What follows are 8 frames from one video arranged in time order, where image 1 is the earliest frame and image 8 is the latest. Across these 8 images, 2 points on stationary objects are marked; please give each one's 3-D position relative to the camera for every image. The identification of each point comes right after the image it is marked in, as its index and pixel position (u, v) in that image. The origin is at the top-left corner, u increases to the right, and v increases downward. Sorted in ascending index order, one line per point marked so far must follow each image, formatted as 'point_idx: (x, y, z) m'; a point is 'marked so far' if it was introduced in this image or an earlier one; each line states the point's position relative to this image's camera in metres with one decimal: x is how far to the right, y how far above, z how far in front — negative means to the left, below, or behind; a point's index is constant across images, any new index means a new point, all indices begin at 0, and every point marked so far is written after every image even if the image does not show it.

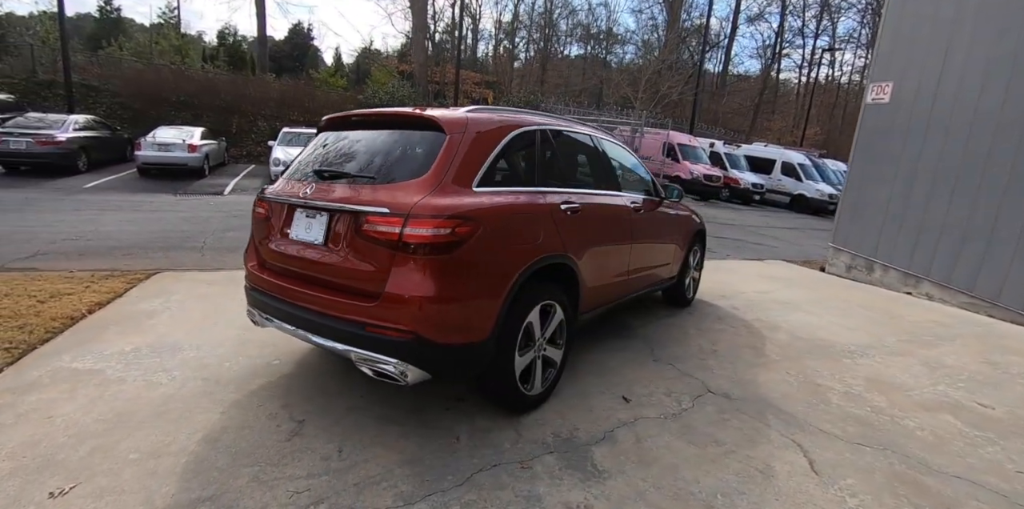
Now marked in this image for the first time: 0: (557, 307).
0: (+0.2, -0.3, +3.0) m
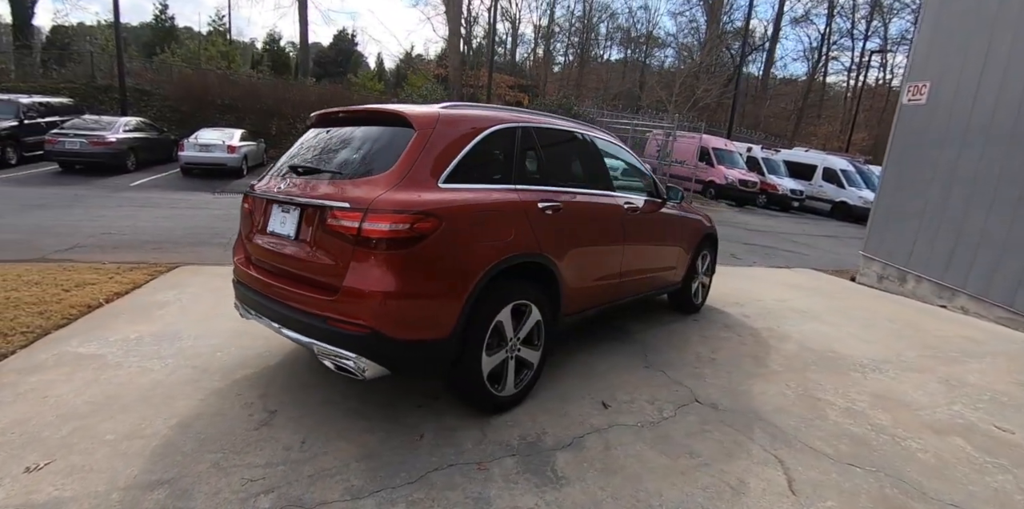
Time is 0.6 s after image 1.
0: (+0.1, -0.3, +3.0) m
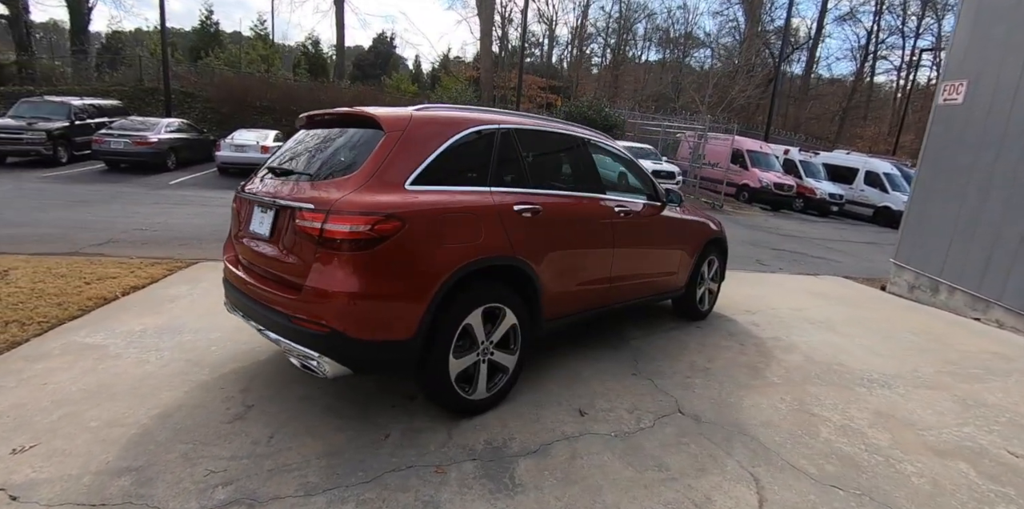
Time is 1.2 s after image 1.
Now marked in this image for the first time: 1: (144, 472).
0: (0.0, -0.3, +2.9) m
1: (-1.7, -1.0, +2.3) m
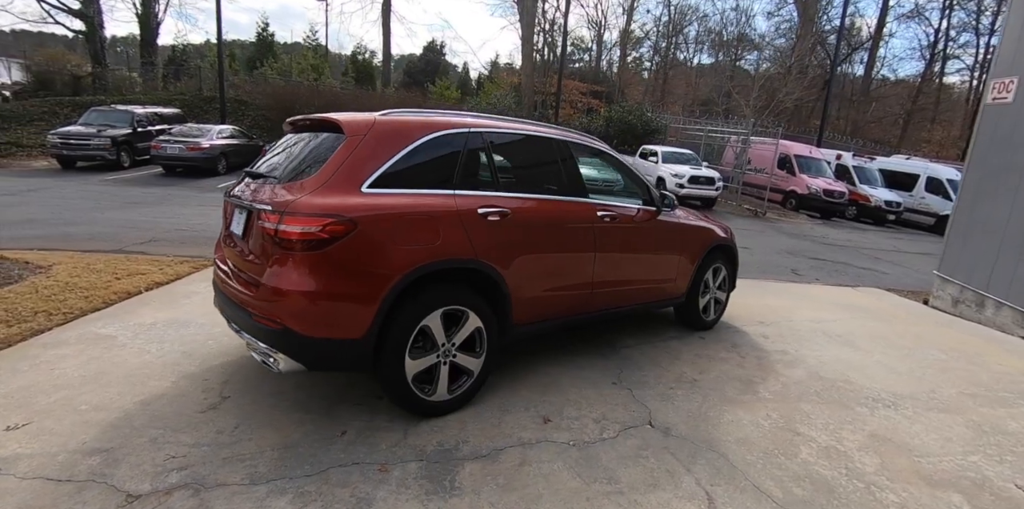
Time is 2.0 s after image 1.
0: (-0.2, -0.3, +2.9) m
1: (-1.9, -1.0, +2.5) m
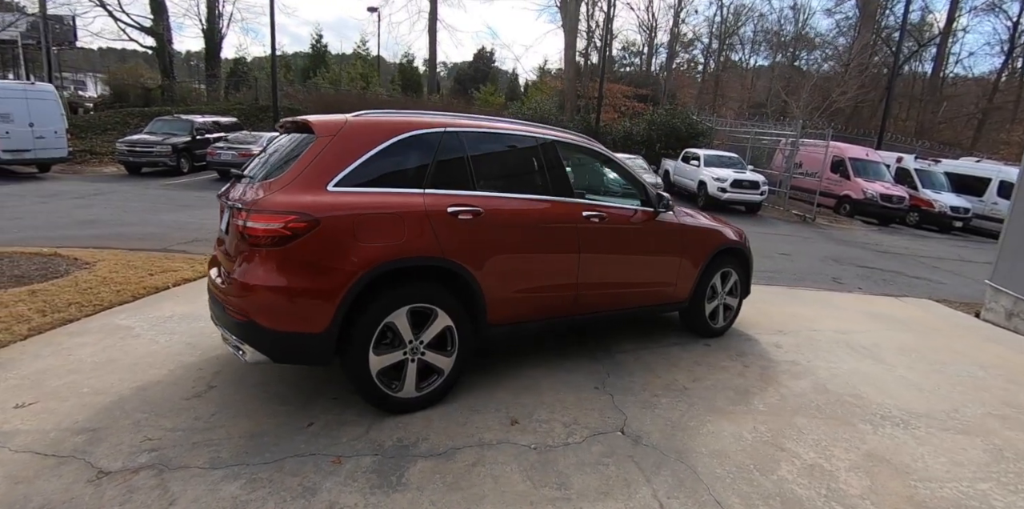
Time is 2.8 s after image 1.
0: (-0.4, -0.3, +2.9) m
1: (-2.1, -0.9, +2.7) m
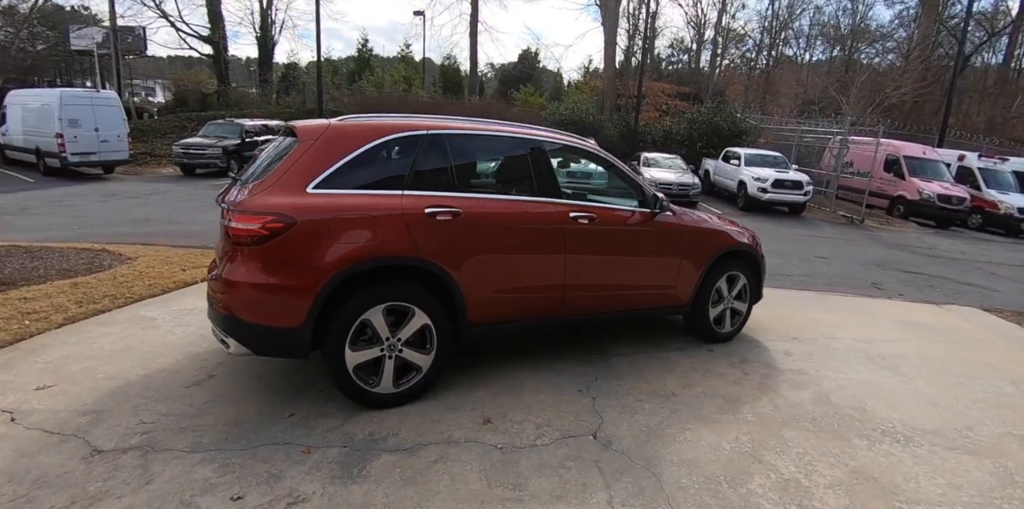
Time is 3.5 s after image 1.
0: (-0.6, -0.3, +3.0) m
1: (-2.3, -0.9, +2.9) m
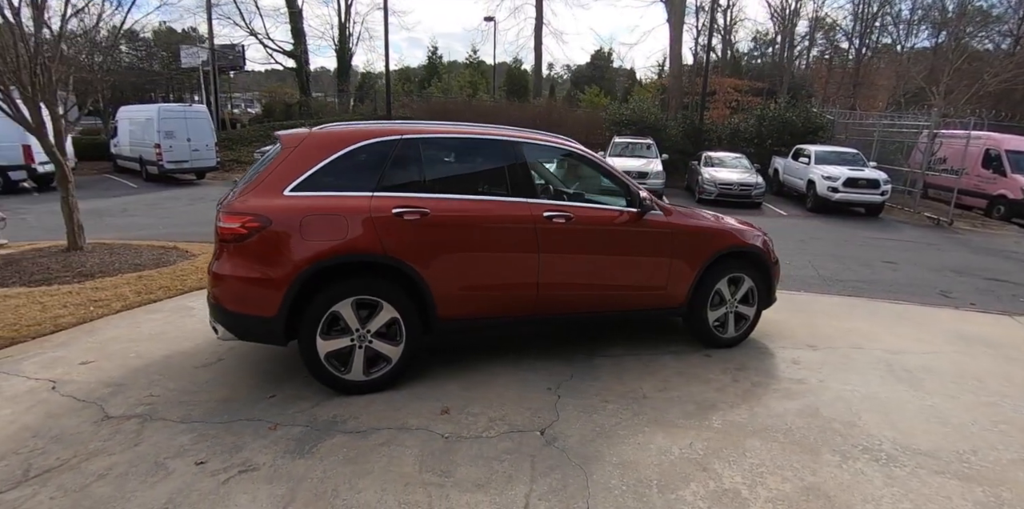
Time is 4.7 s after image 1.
0: (-0.8, -0.3, +3.2) m
1: (-2.6, -0.9, +3.4) m
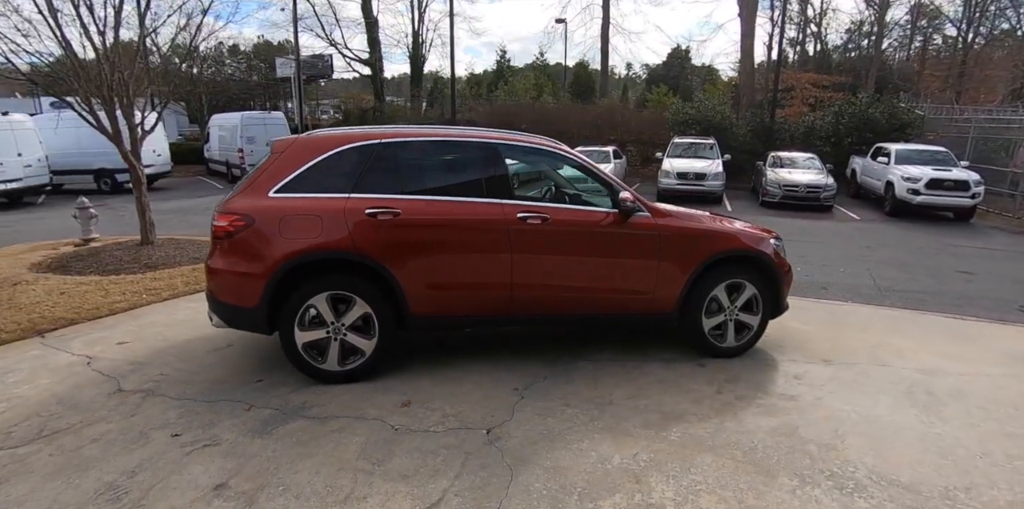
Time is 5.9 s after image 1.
0: (-1.0, -0.3, +3.4) m
1: (-2.7, -0.8, +3.8) m
